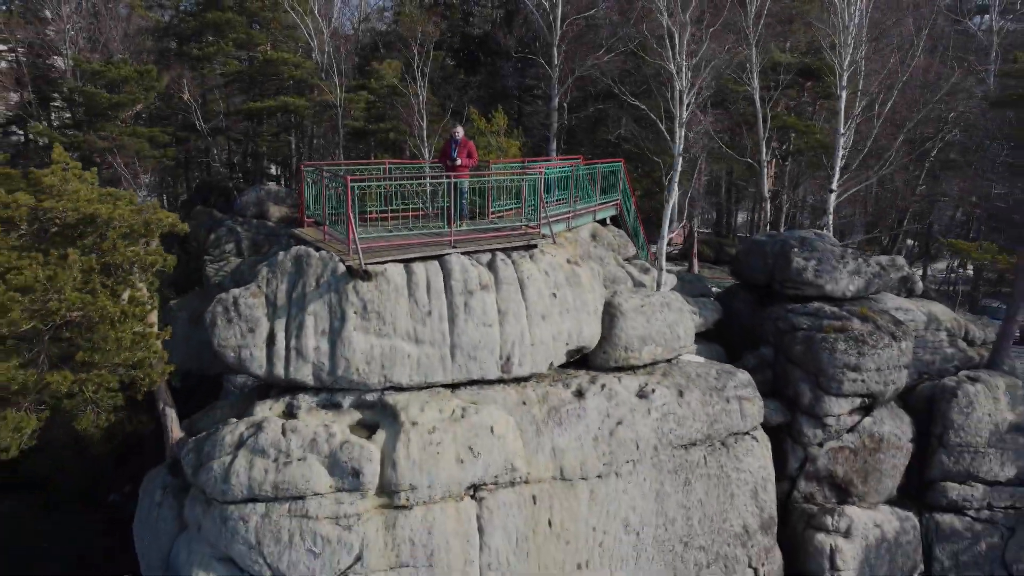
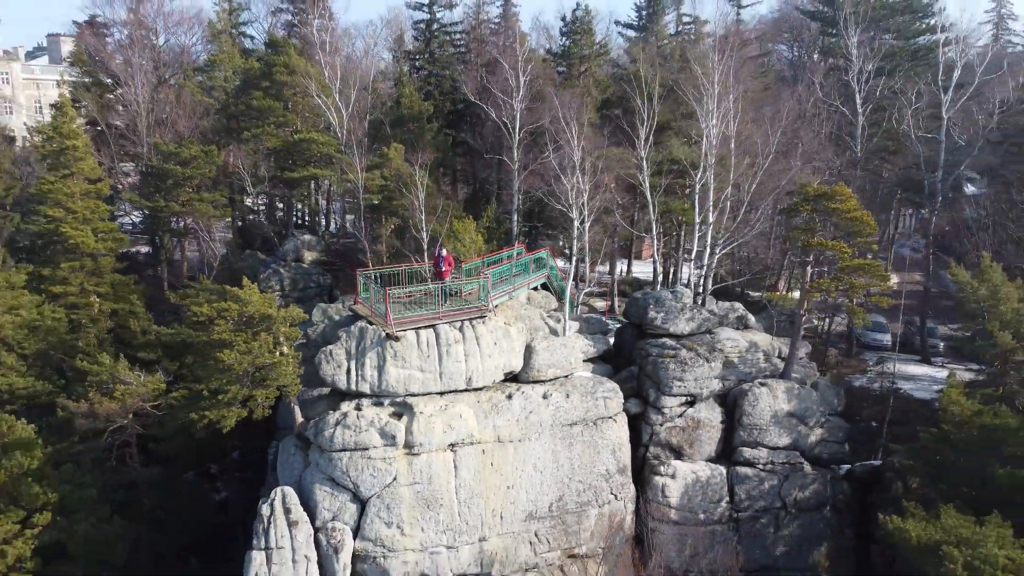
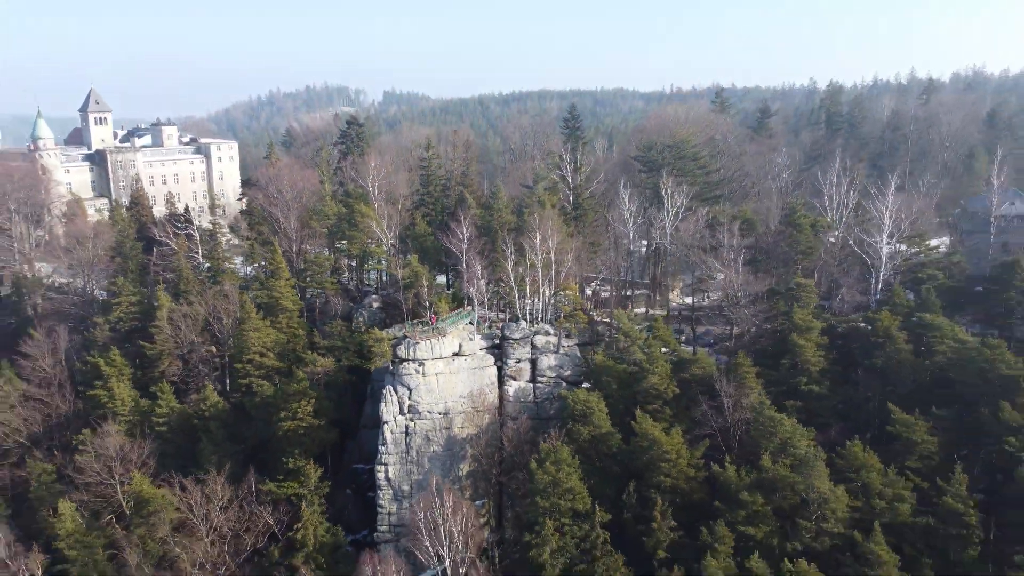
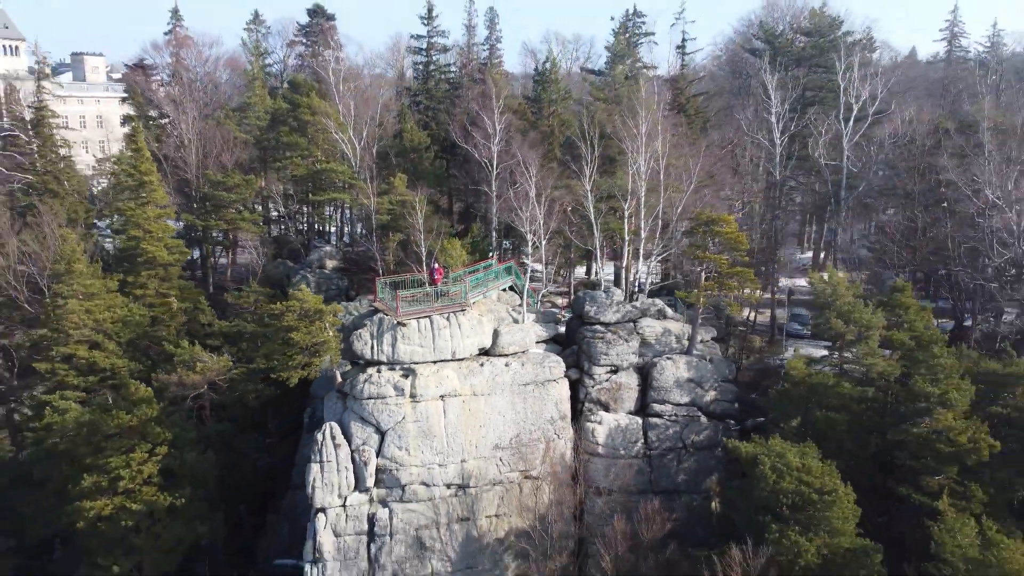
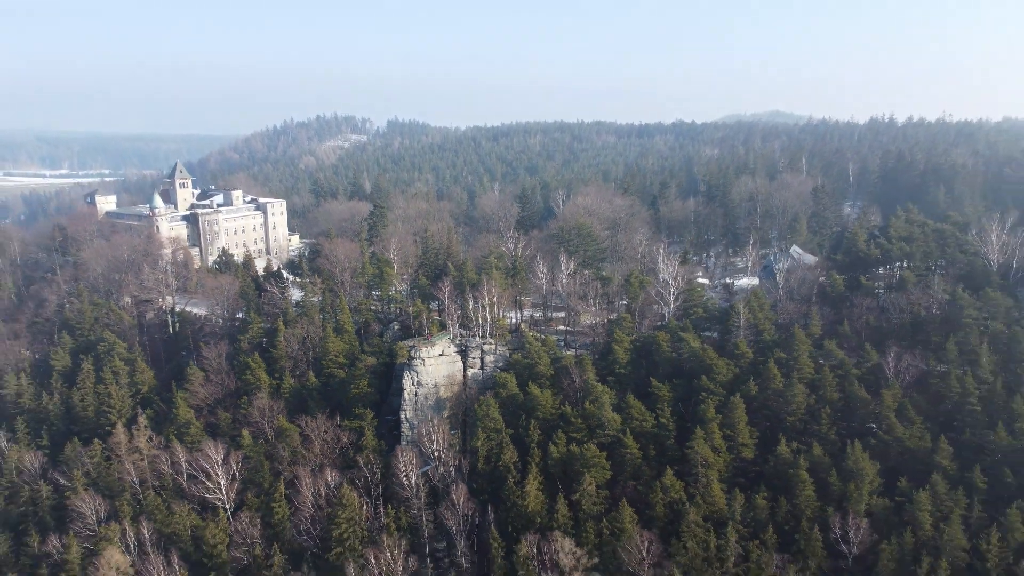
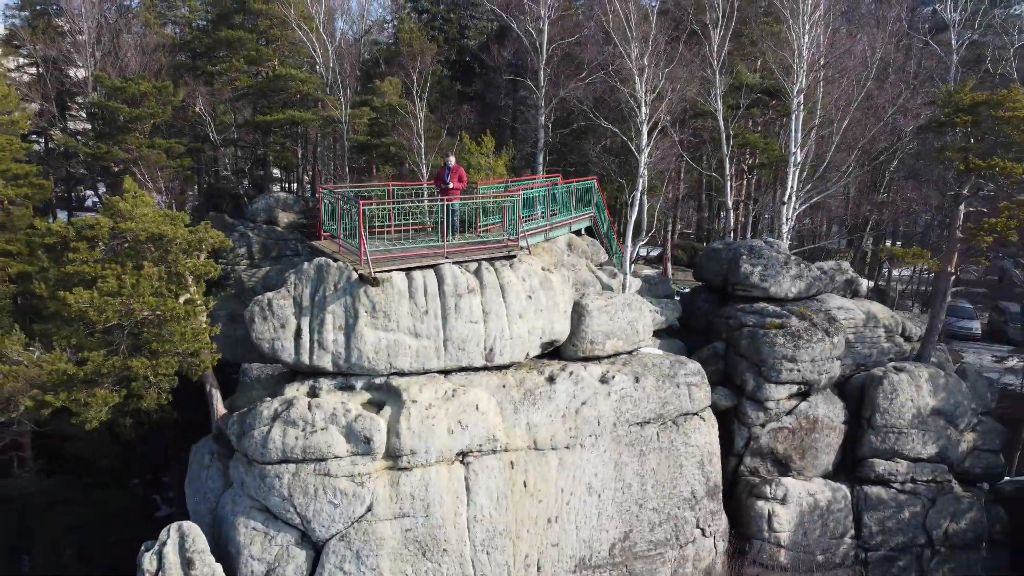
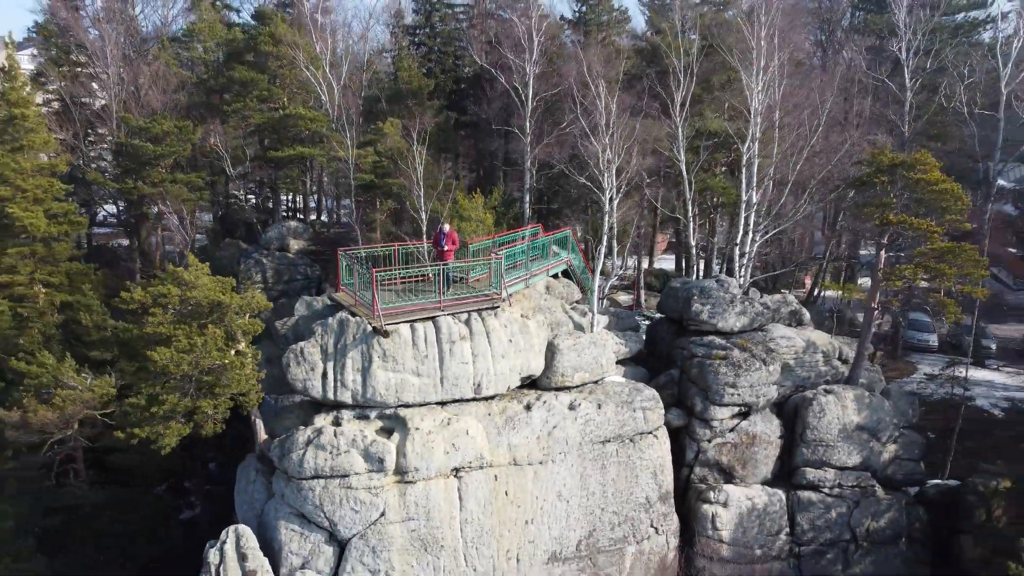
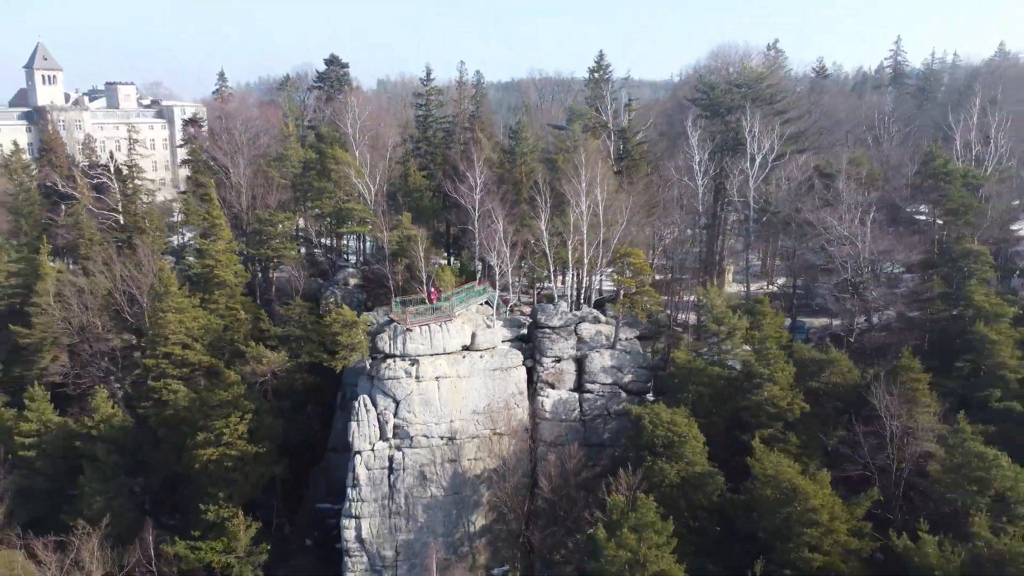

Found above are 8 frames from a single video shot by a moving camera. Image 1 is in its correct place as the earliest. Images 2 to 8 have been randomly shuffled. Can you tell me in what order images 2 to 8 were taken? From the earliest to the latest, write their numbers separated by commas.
6, 7, 2, 4, 8, 3, 5
